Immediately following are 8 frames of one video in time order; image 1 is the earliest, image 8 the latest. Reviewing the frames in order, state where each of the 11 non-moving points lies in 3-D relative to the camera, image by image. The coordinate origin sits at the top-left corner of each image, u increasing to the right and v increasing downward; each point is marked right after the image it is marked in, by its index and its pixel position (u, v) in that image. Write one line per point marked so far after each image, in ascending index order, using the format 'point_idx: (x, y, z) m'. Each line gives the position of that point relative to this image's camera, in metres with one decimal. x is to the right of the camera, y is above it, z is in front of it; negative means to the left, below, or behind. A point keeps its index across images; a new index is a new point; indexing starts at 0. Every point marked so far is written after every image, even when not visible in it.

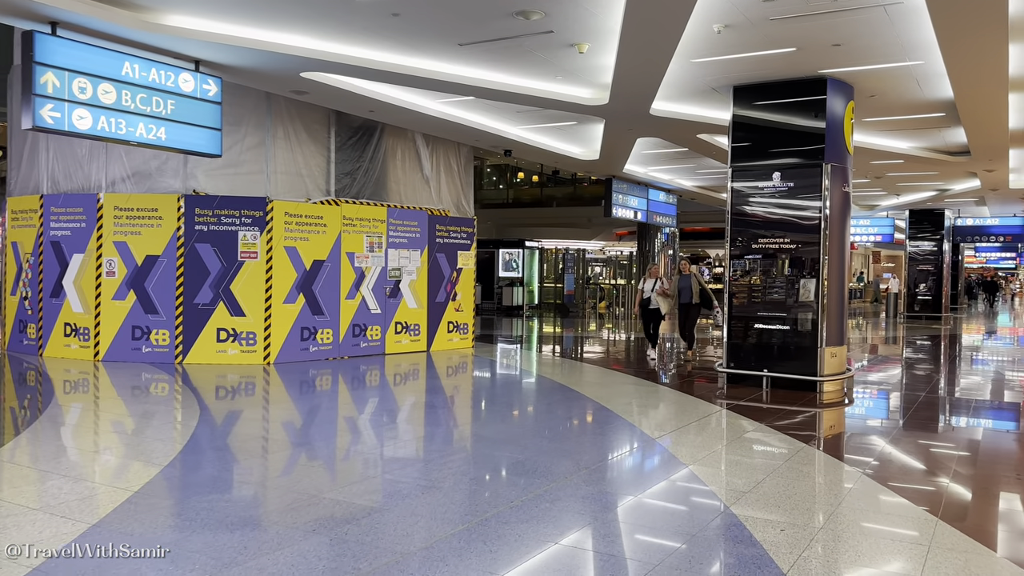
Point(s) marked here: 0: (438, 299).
0: (-1.0, -0.2, +11.0) m
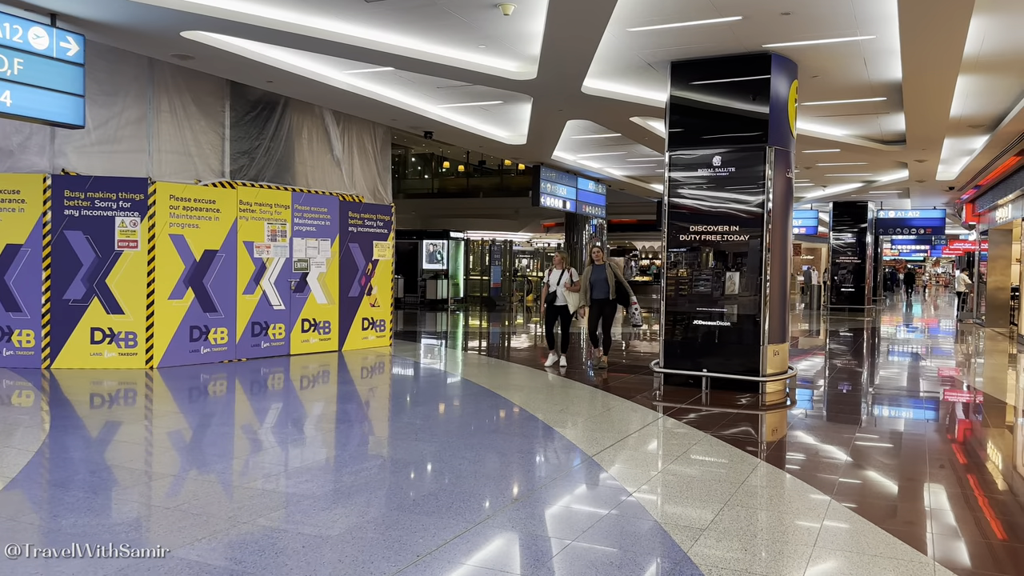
0: (-2.0, -0.1, +10.1) m
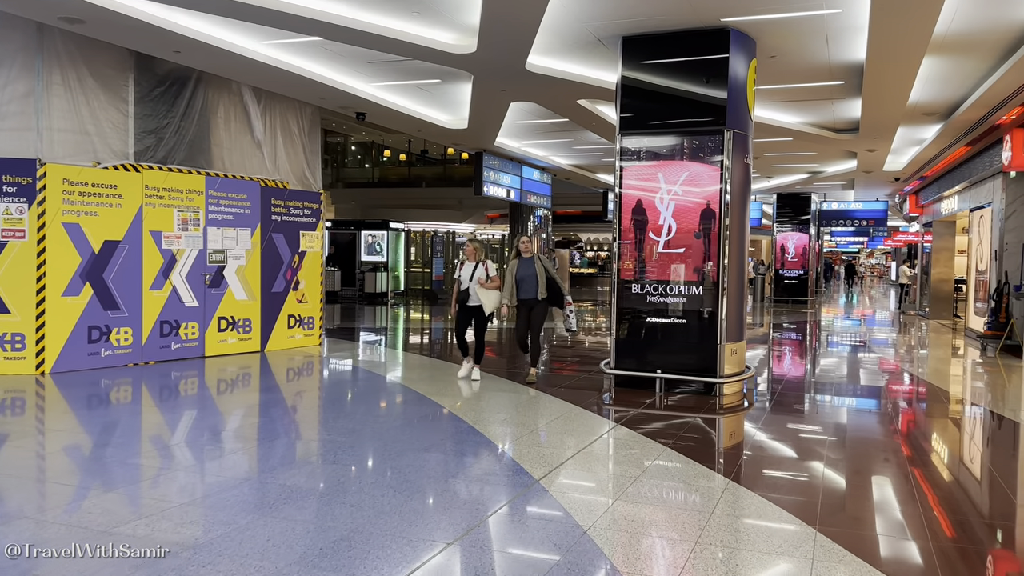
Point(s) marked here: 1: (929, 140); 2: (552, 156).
0: (-2.7, 0.0, +9.2) m
1: (+6.1, +2.2, +11.7) m
2: (+0.8, +2.6, +15.7) m
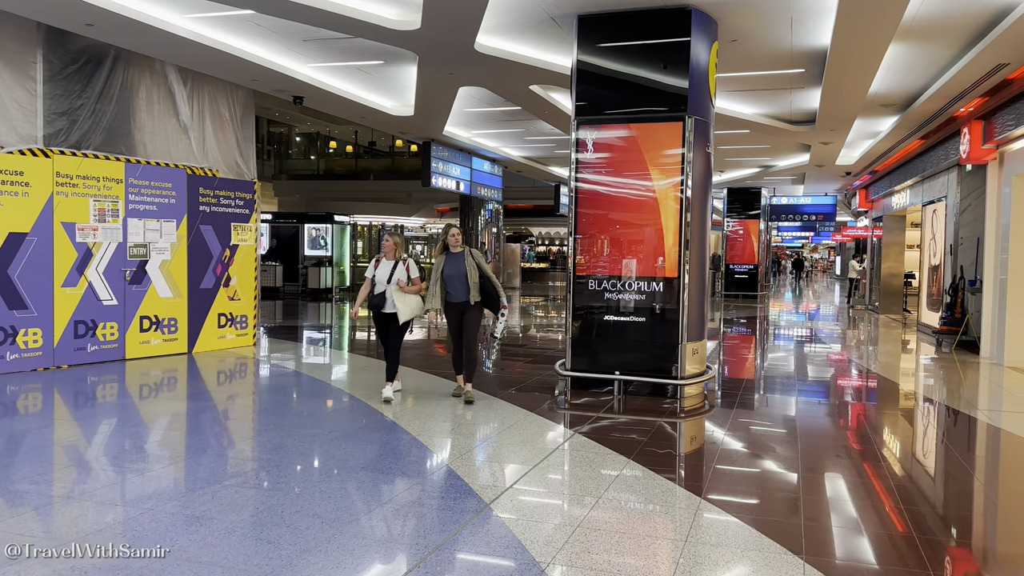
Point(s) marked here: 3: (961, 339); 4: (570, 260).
0: (-3.3, 0.0, +8.5) m
1: (+5.4, +2.2, +11.6) m
2: (-0.2, +2.7, +15.3) m
3: (+5.7, -0.7, +10.2) m
4: (+0.5, +0.2, +7.1) m
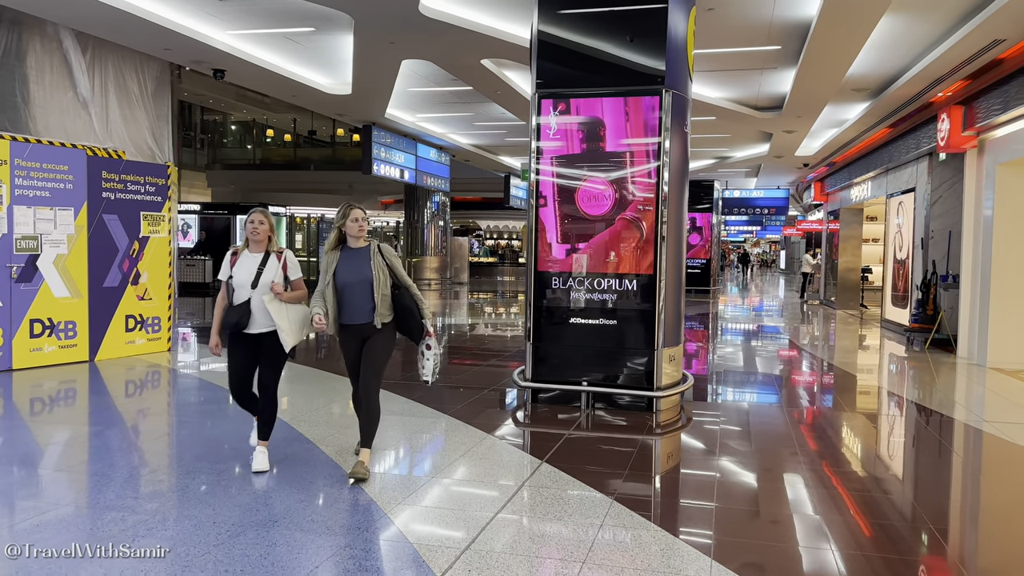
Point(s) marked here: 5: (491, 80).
0: (-3.8, 0.0, +7.5) m
1: (+4.7, +2.3, +11.1) m
2: (-1.1, +2.8, +14.4) m
3: (+5.1, -0.6, +9.8) m
4: (+0.1, +0.3, +6.3) m
5: (-0.2, +2.2, +8.6) m
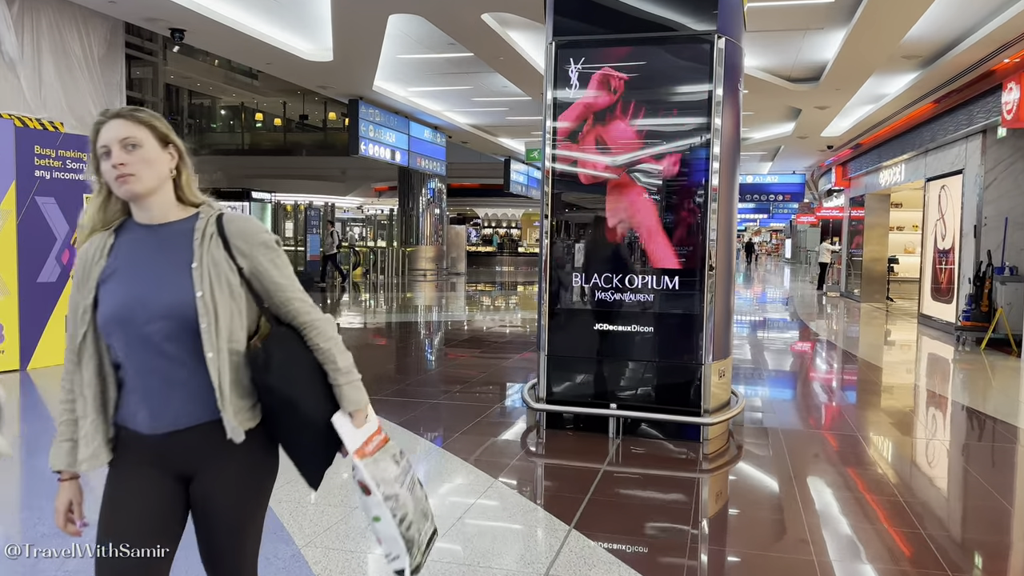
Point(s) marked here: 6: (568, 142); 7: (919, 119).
0: (-3.7, +0.1, +6.4) m
1: (+4.7, +2.4, +10.0) m
2: (-1.1, +2.9, +13.2) m
3: (+5.2, -0.5, +8.7) m
4: (+0.2, +0.3, +5.2) m
5: (-0.2, +2.3, +7.4) m
6: (+0.3, +1.1, +5.1) m
7: (+5.5, +2.3, +10.9) m
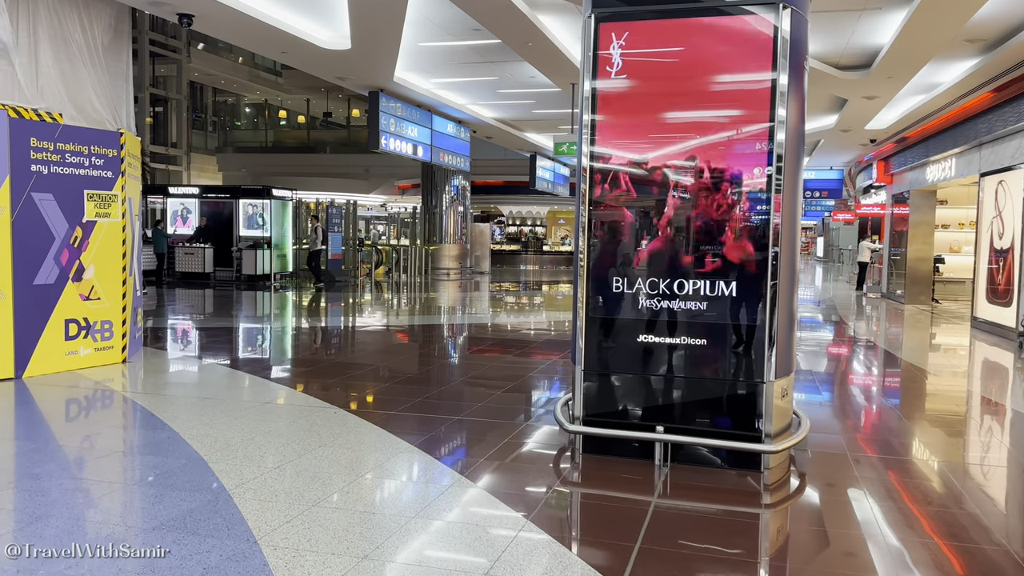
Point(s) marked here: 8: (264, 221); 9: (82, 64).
0: (-3.5, +0.1, +6.0) m
1: (+5.0, +2.4, +9.3) m
2: (-0.6, +2.9, +12.7) m
3: (+5.4, -0.6, +8.1) m
4: (+0.4, +0.3, +4.7) m
5: (+0.1, +2.3, +6.9) m
6: (+0.5, +1.0, +4.6) m
7: (+5.9, +2.3, +10.3) m
8: (-5.2, +1.4, +16.9) m
9: (-3.4, +1.8, +6.5) m
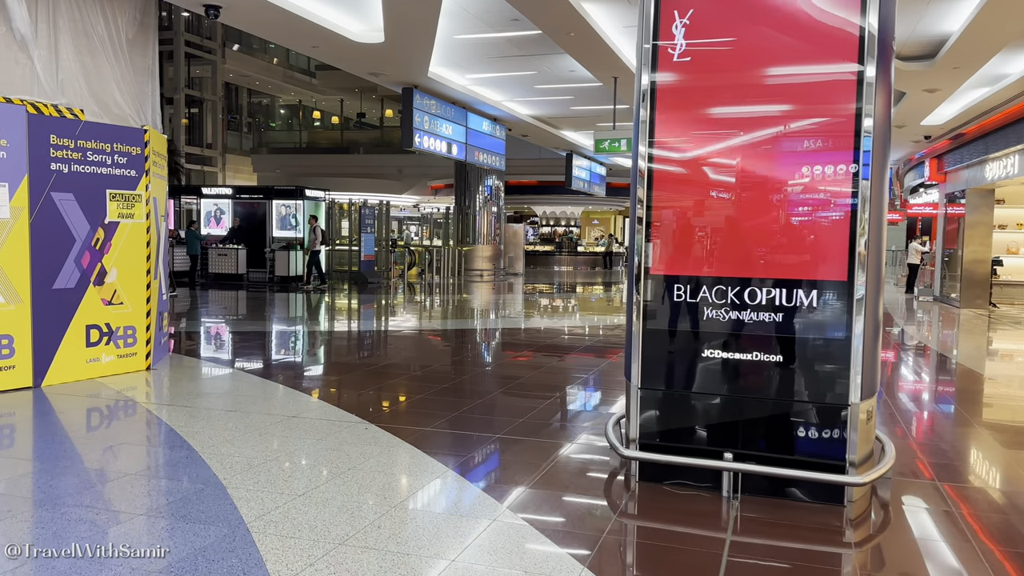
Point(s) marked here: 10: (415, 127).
0: (-3.2, 0.0, +5.7) m
1: (+5.5, +2.3, +8.7) m
2: (-0.1, +2.8, +12.4) m
3: (+5.8, -0.6, +7.4) m
4: (+0.6, +0.2, +4.3) m
5: (+0.4, +2.2, +6.5) m
6: (+0.7, +1.0, +4.2) m
7: (+6.3, +2.2, +9.6) m
8: (-4.4, +1.4, +16.7) m
9: (-3.1, +1.8, +6.3) m
10: (-1.2, +1.9, +9.7) m
